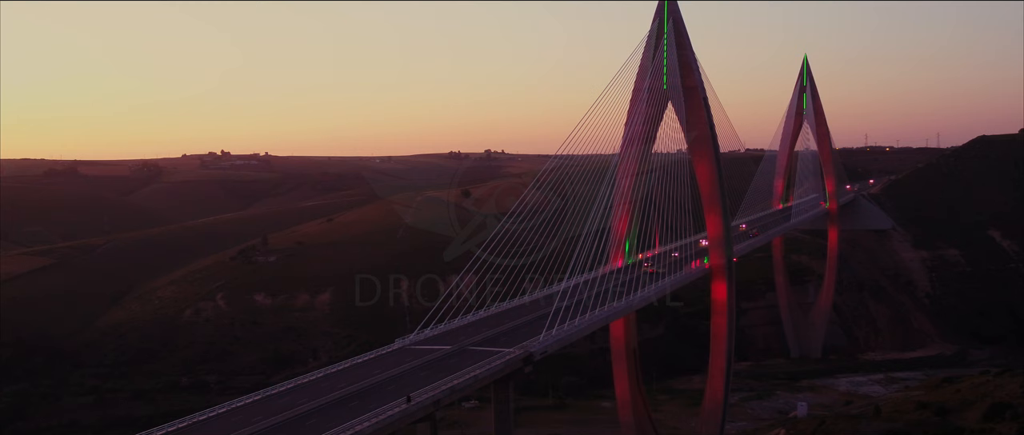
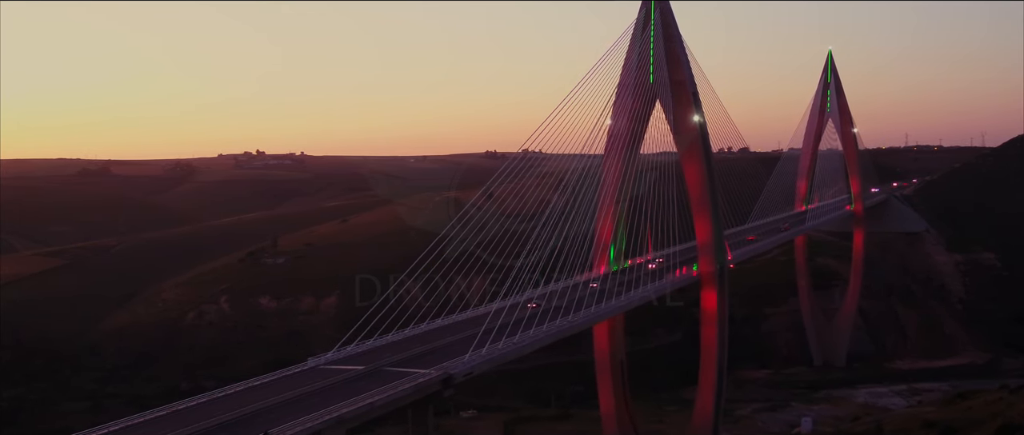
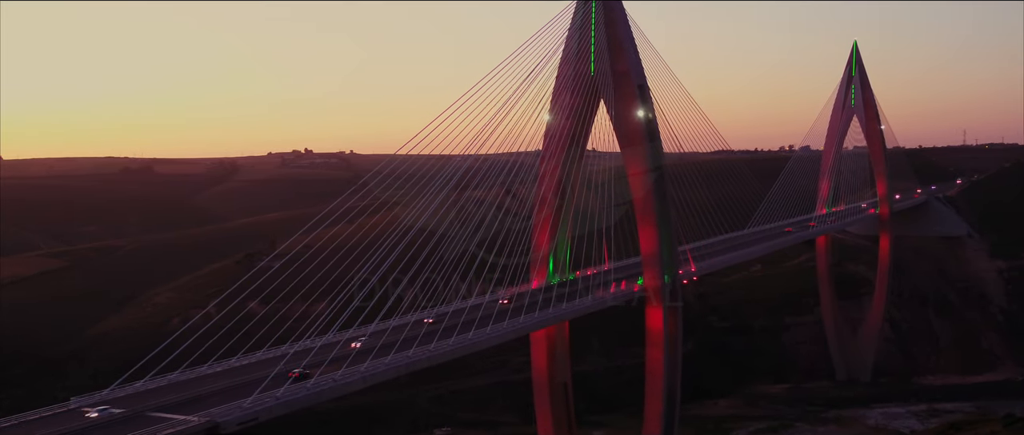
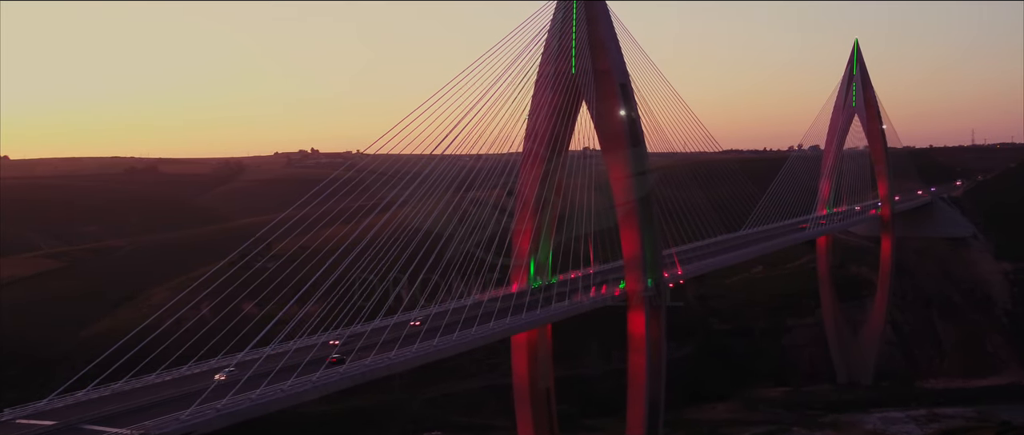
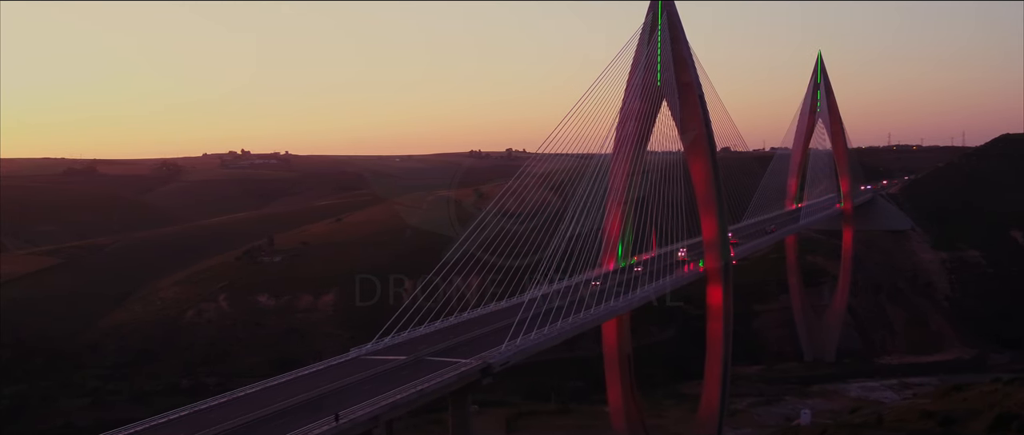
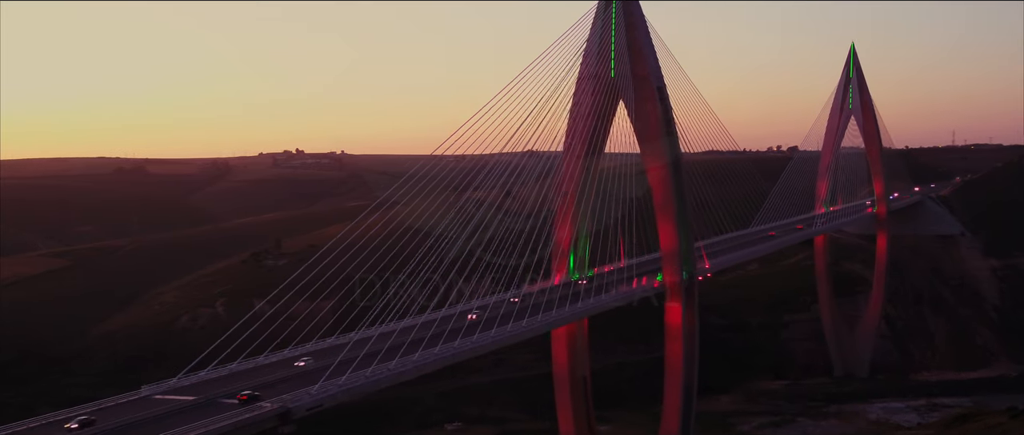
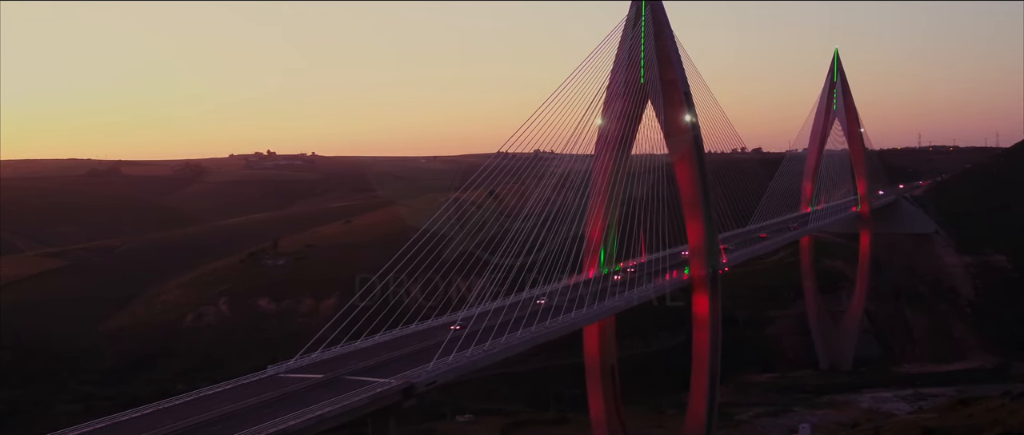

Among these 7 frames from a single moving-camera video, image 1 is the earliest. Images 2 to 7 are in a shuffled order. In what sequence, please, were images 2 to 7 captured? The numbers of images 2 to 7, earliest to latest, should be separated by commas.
5, 2, 7, 6, 3, 4
